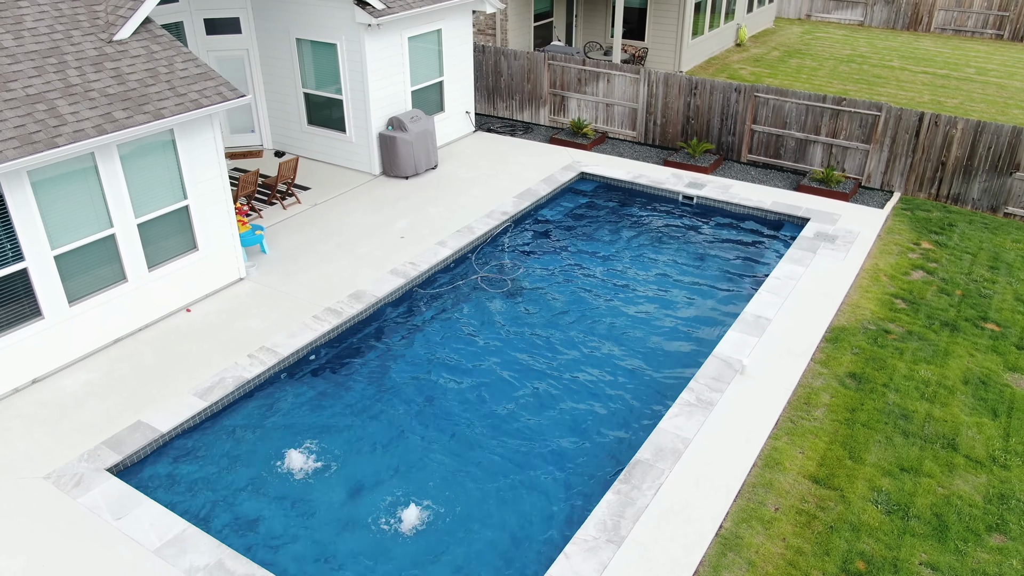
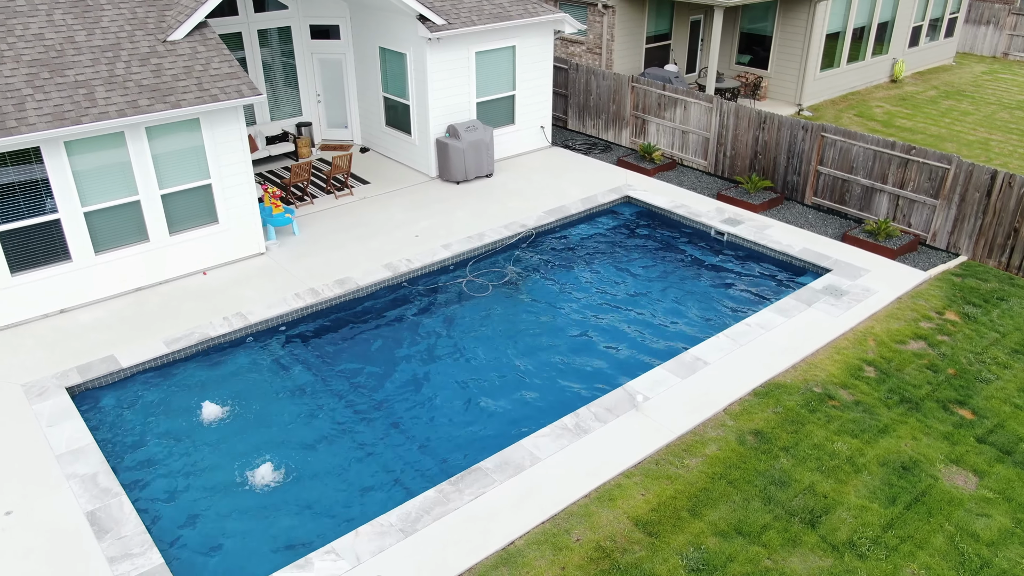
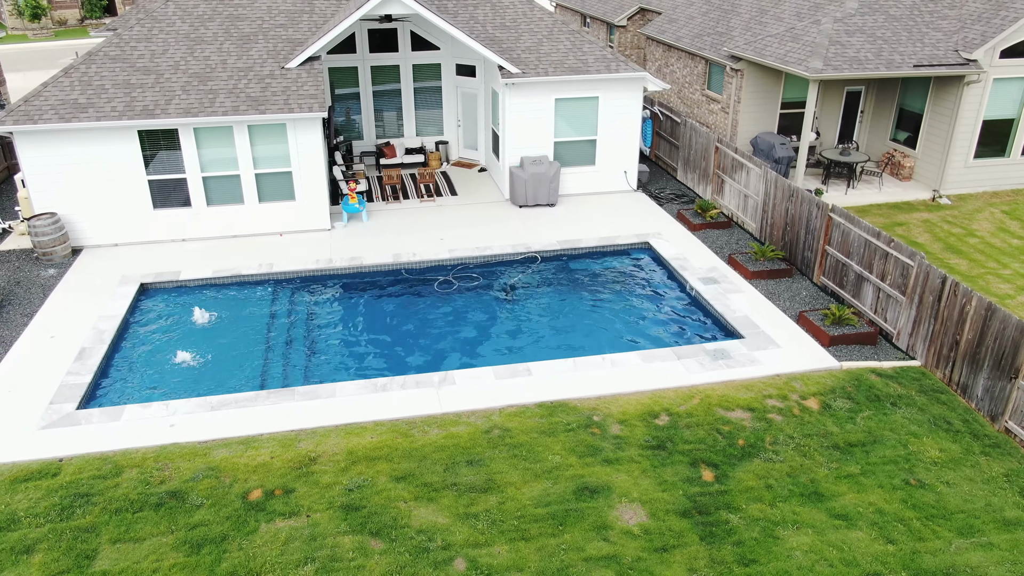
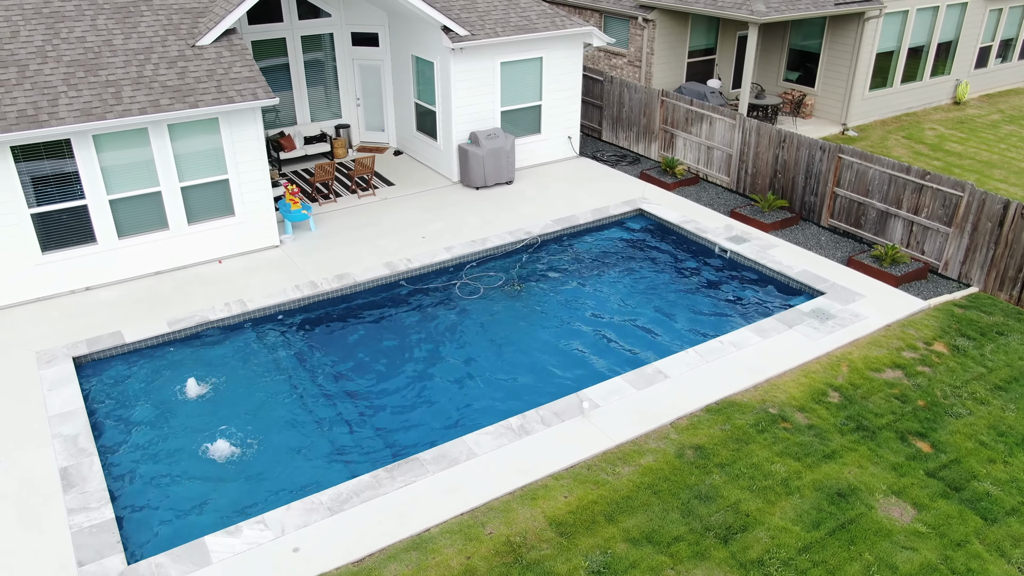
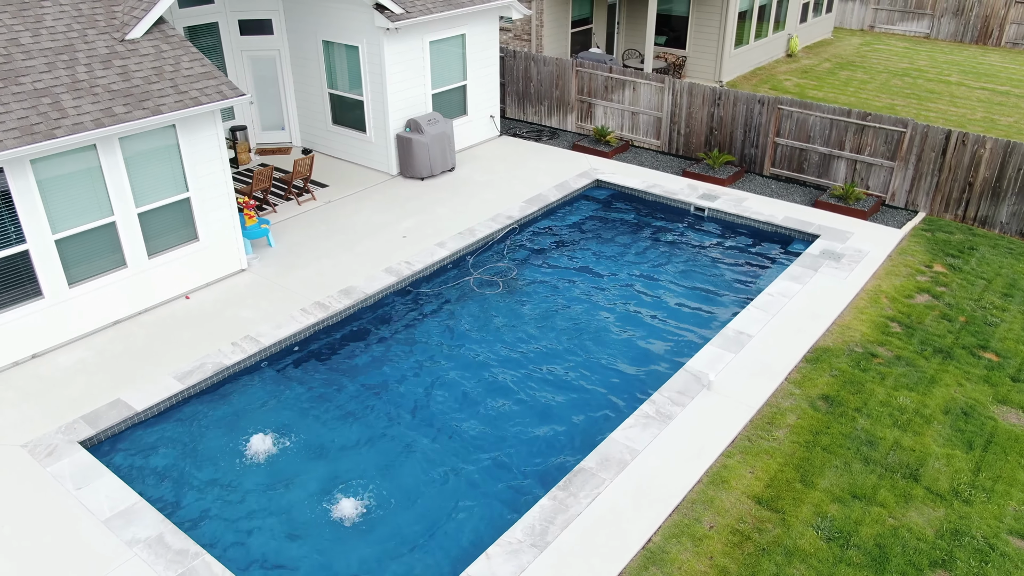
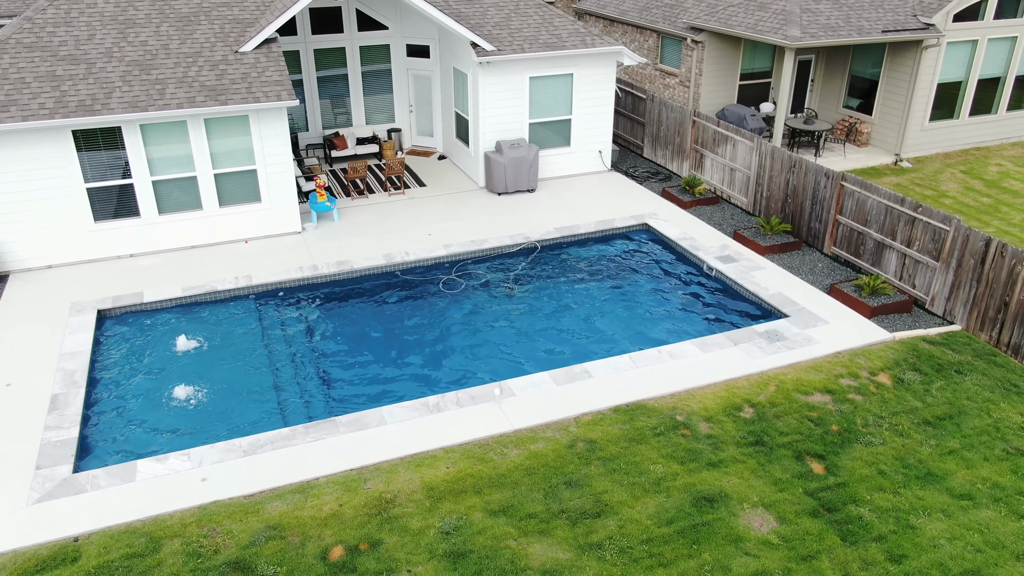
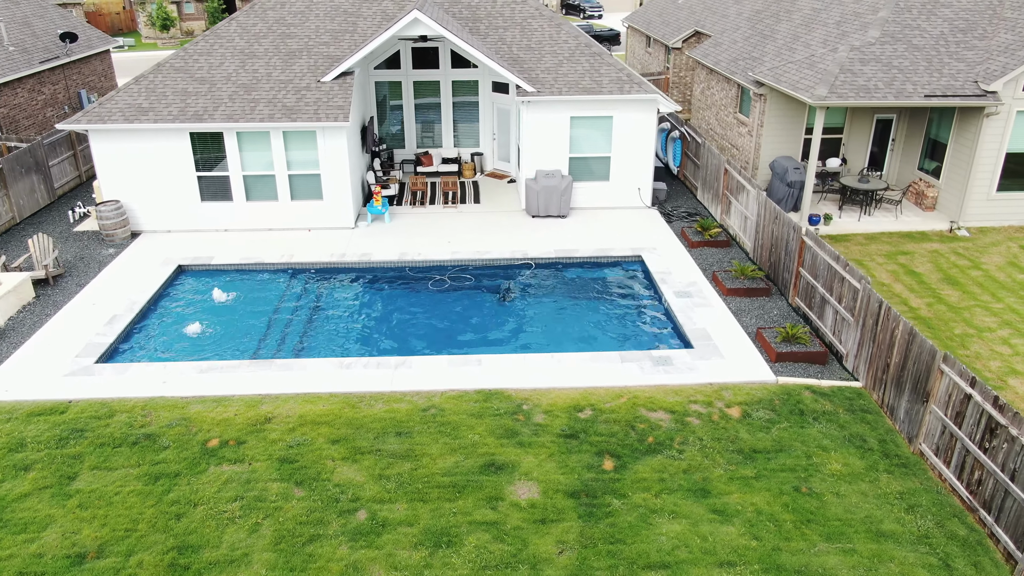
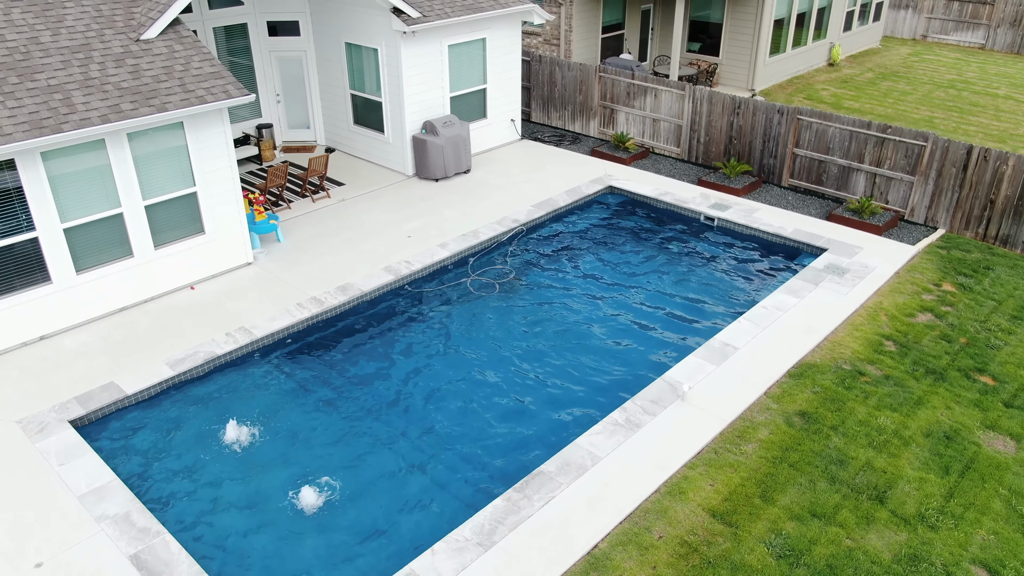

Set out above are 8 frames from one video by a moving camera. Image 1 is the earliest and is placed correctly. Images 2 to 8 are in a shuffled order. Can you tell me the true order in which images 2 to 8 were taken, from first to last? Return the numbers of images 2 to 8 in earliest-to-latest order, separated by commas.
5, 8, 2, 4, 6, 3, 7
